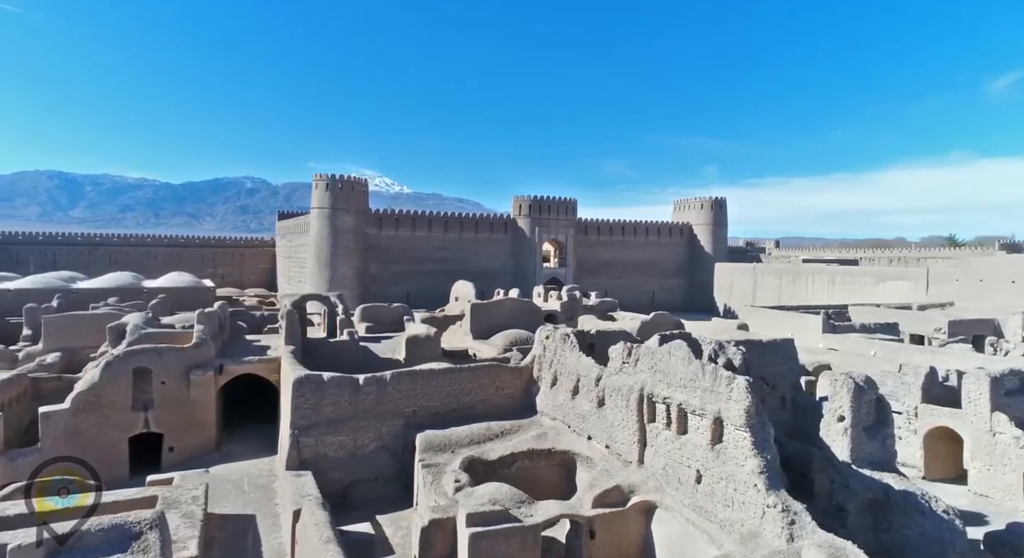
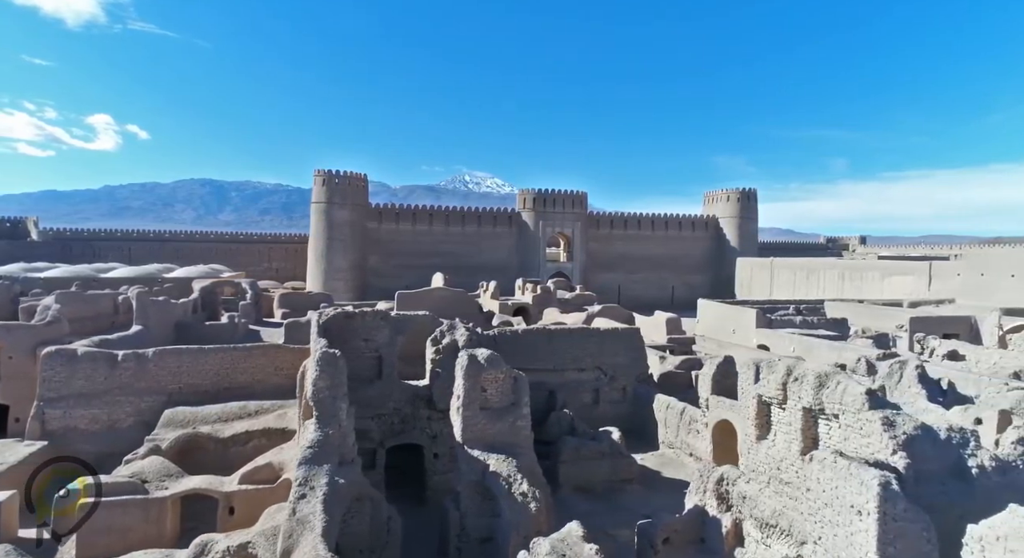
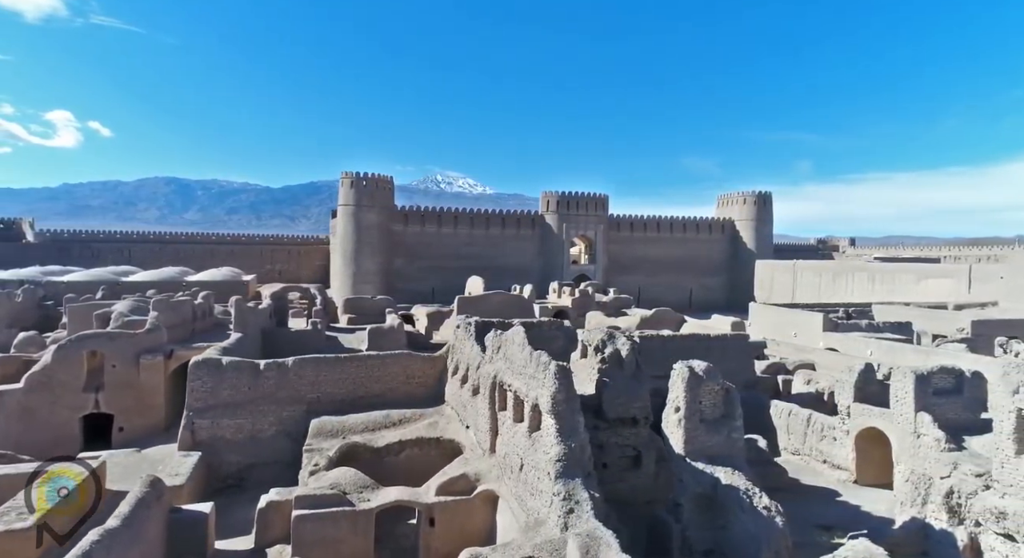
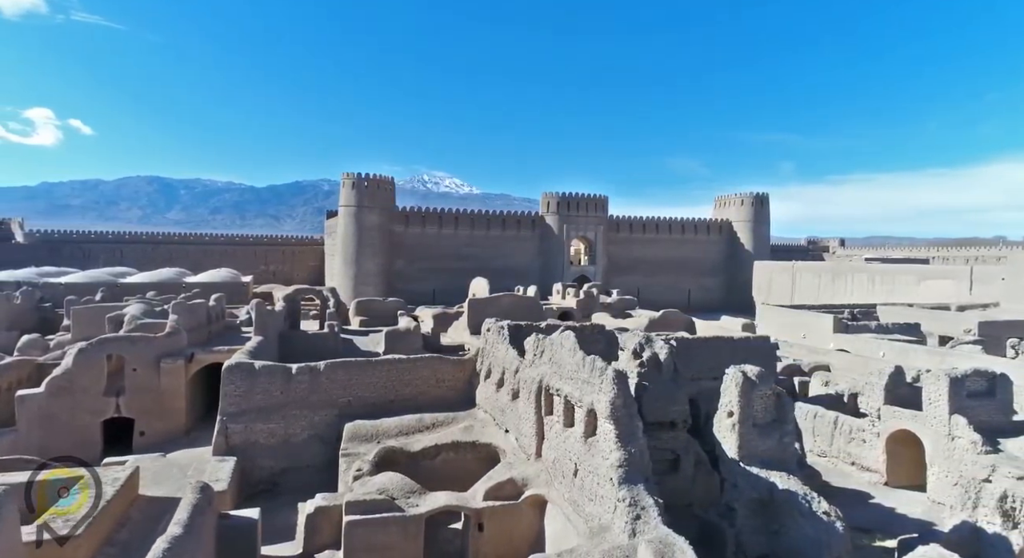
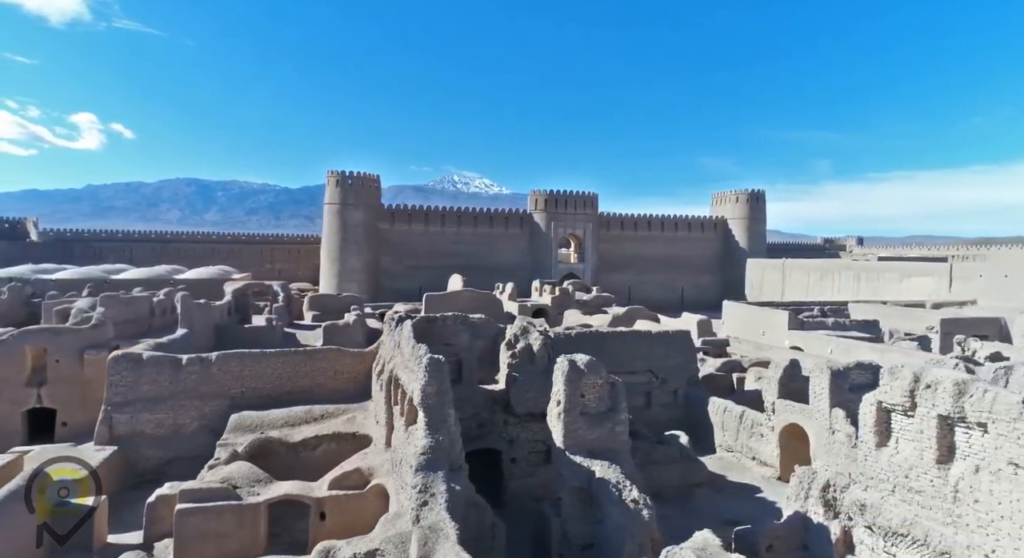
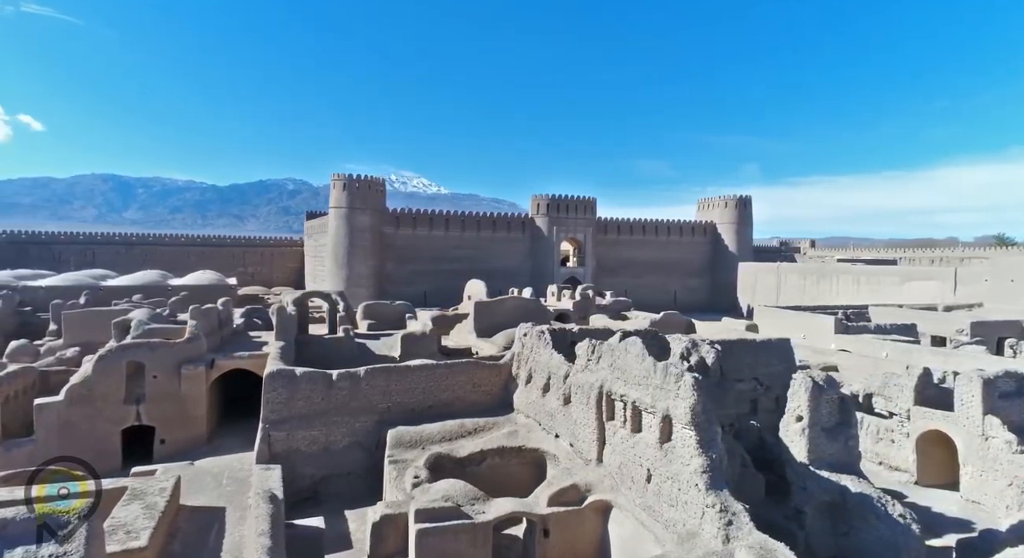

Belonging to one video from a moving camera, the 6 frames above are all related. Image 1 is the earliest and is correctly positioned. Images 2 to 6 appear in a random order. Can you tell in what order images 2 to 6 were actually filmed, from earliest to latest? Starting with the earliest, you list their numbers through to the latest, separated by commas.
6, 4, 3, 5, 2
